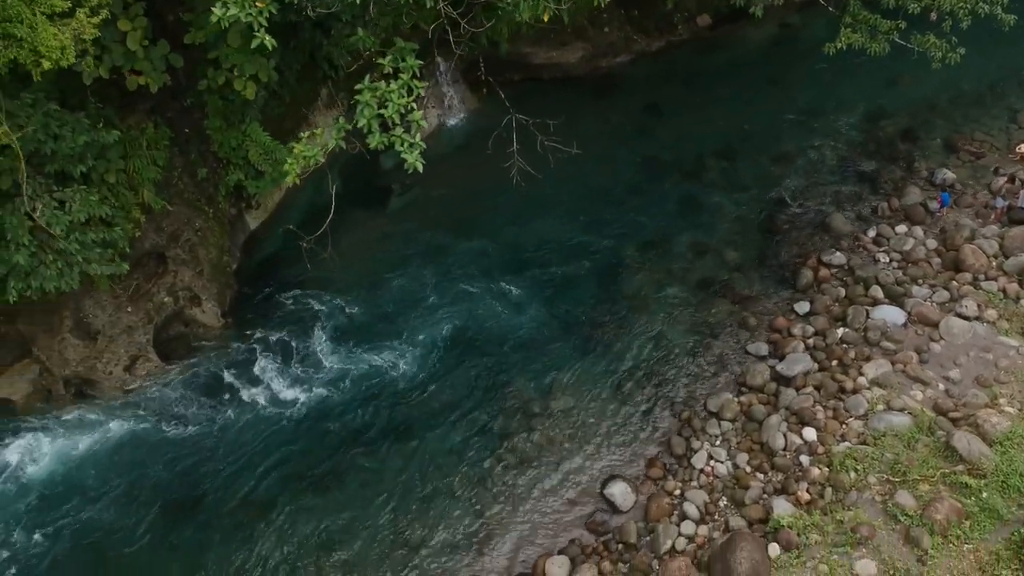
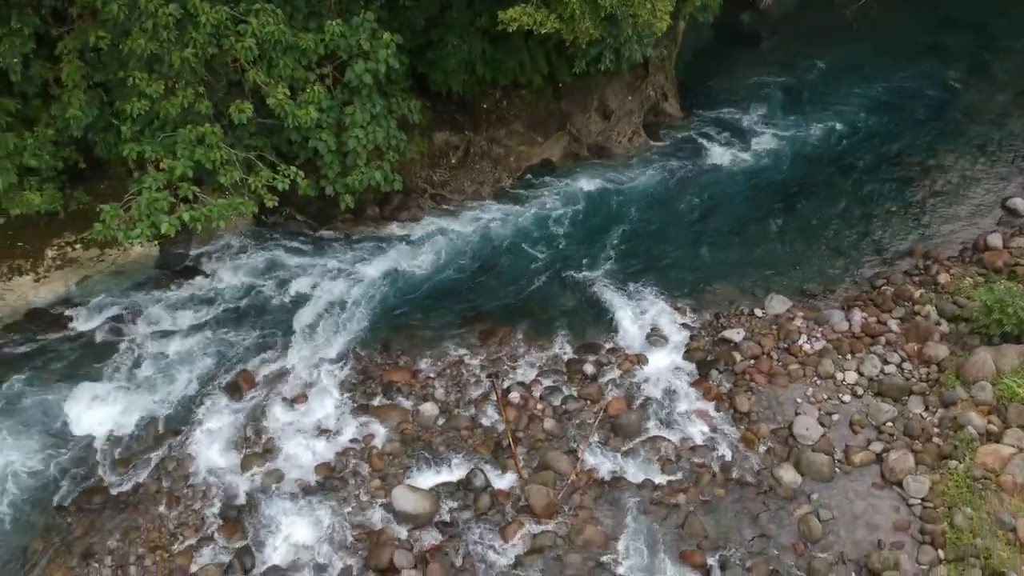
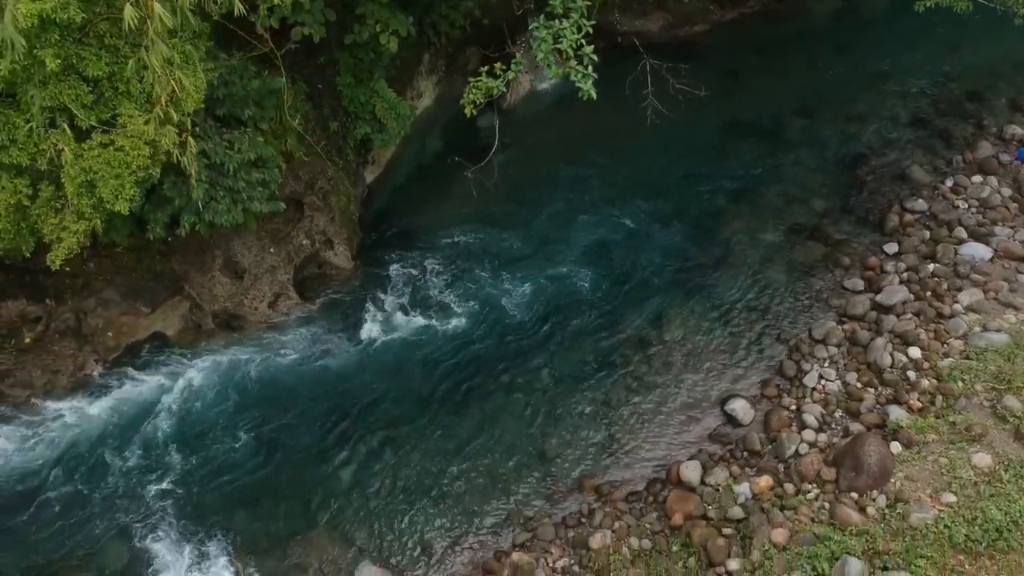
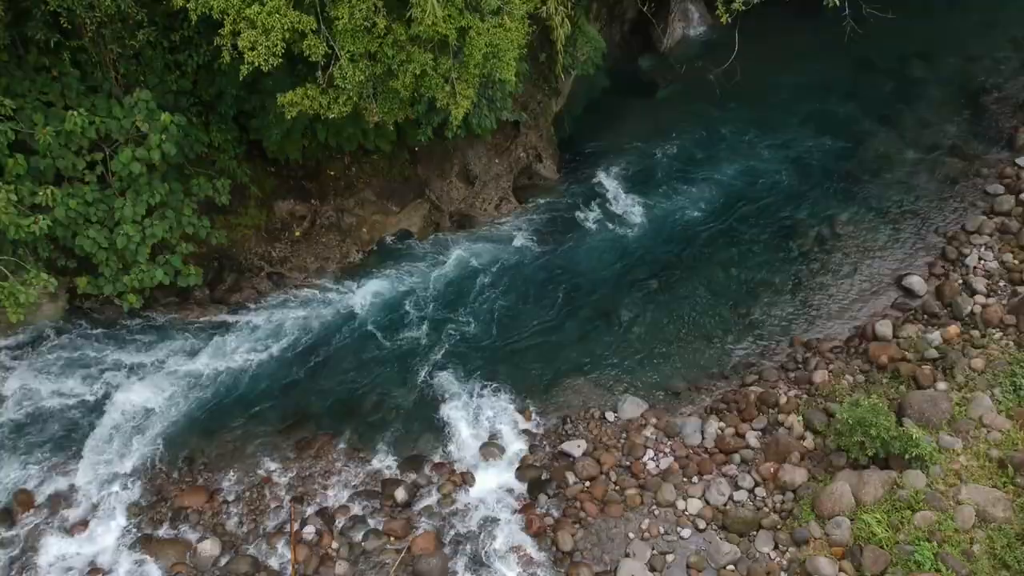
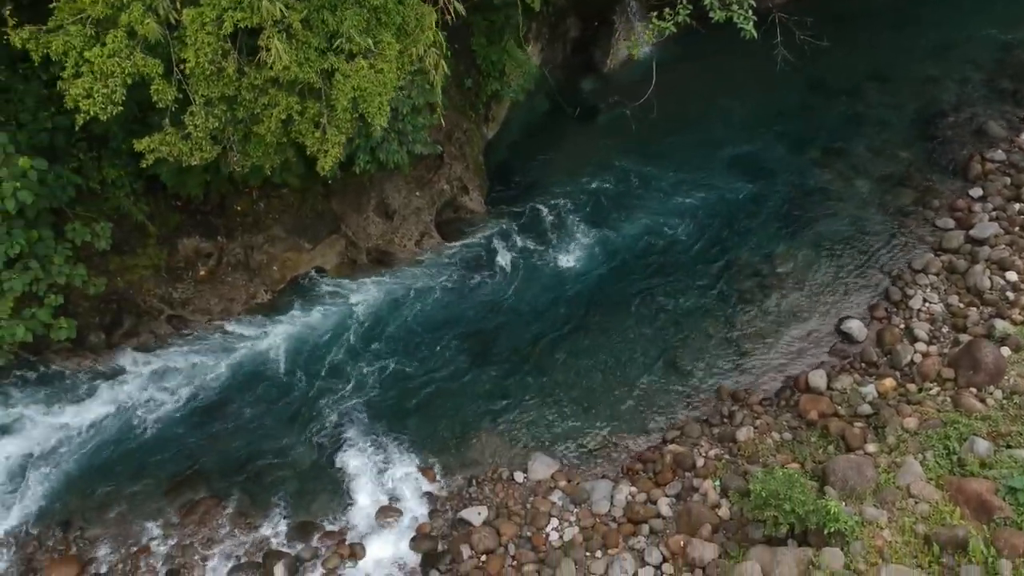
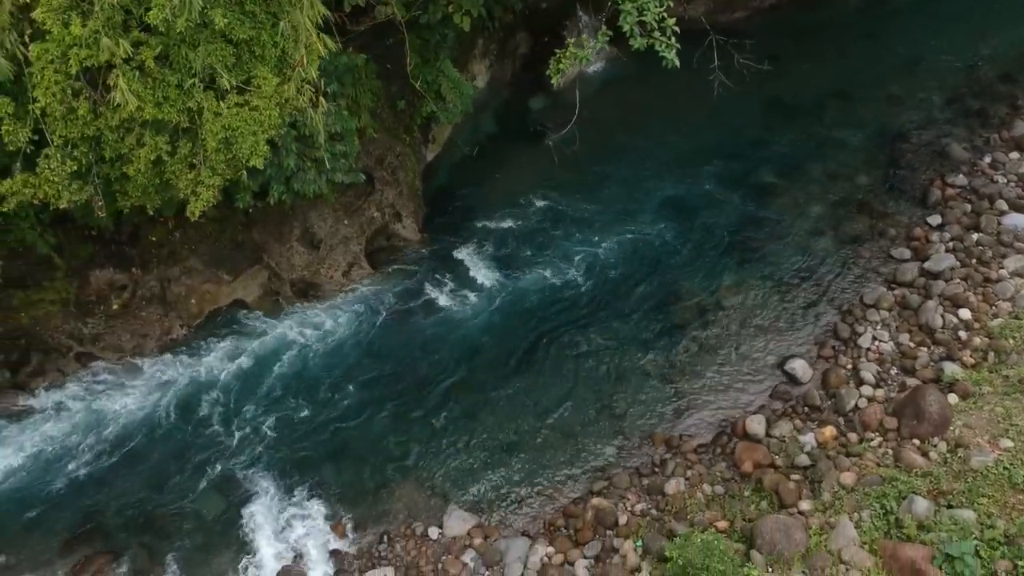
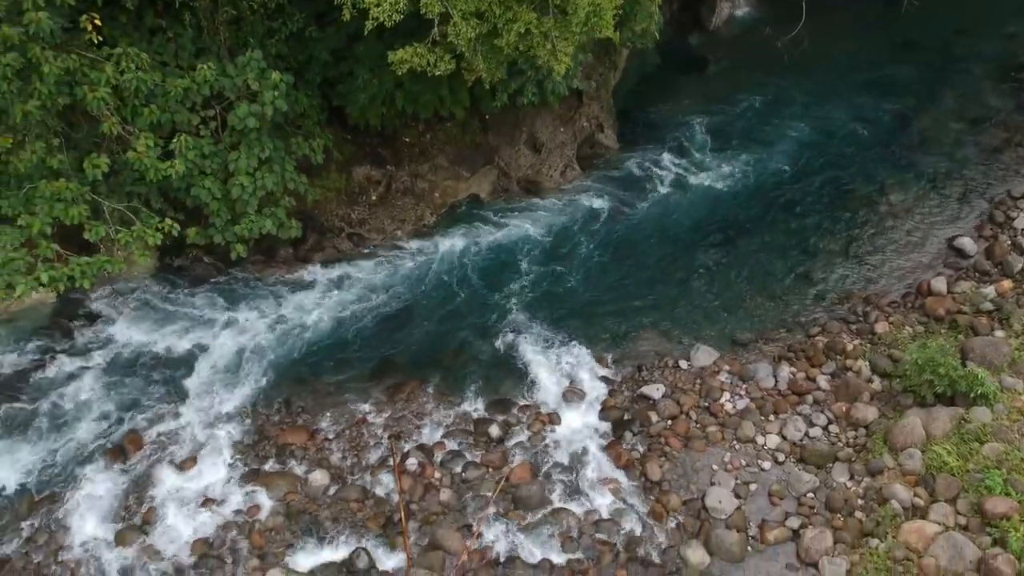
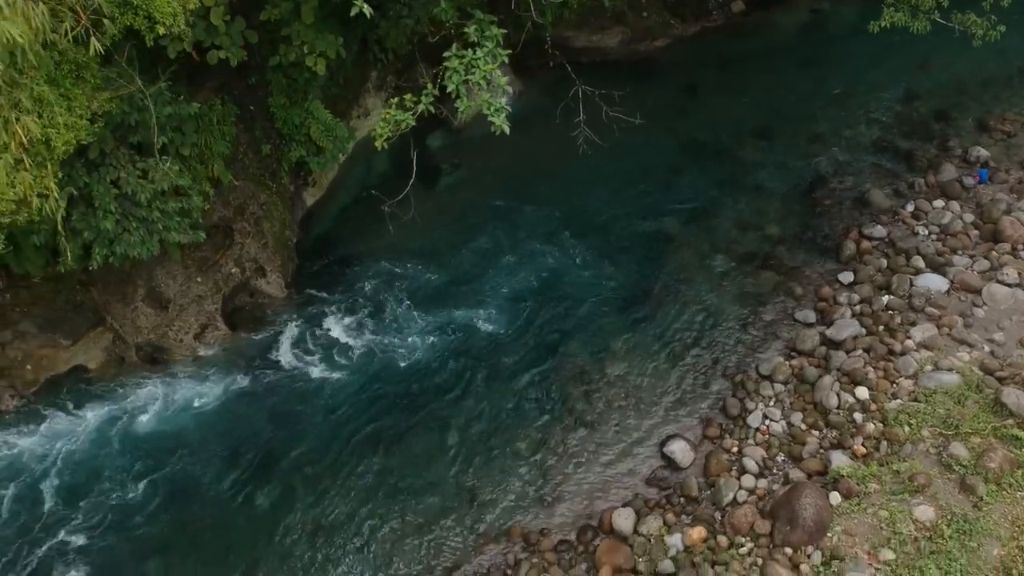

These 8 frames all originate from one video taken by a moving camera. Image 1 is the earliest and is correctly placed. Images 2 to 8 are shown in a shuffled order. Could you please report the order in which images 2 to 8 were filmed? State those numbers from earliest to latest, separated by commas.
8, 3, 6, 5, 4, 7, 2
